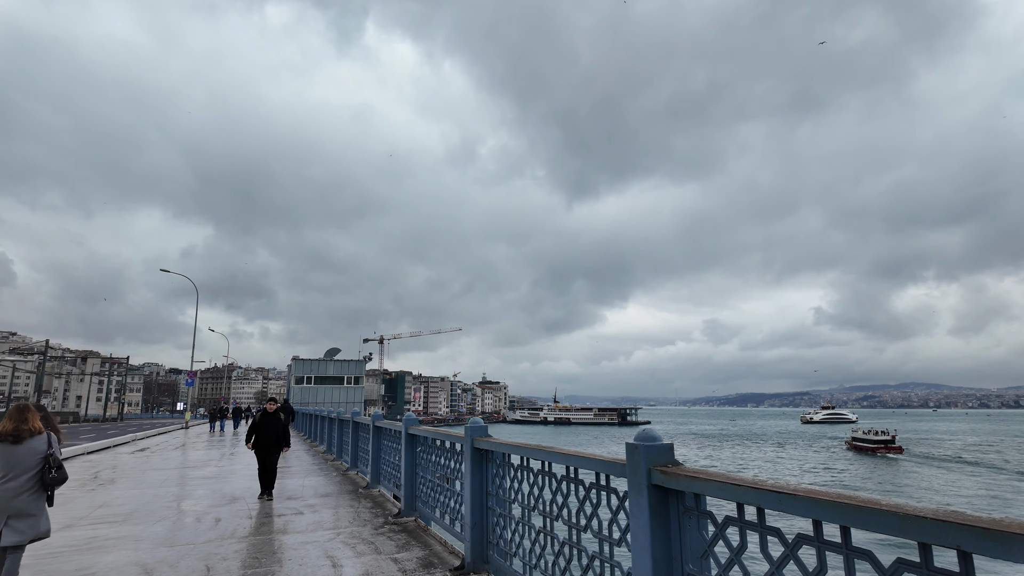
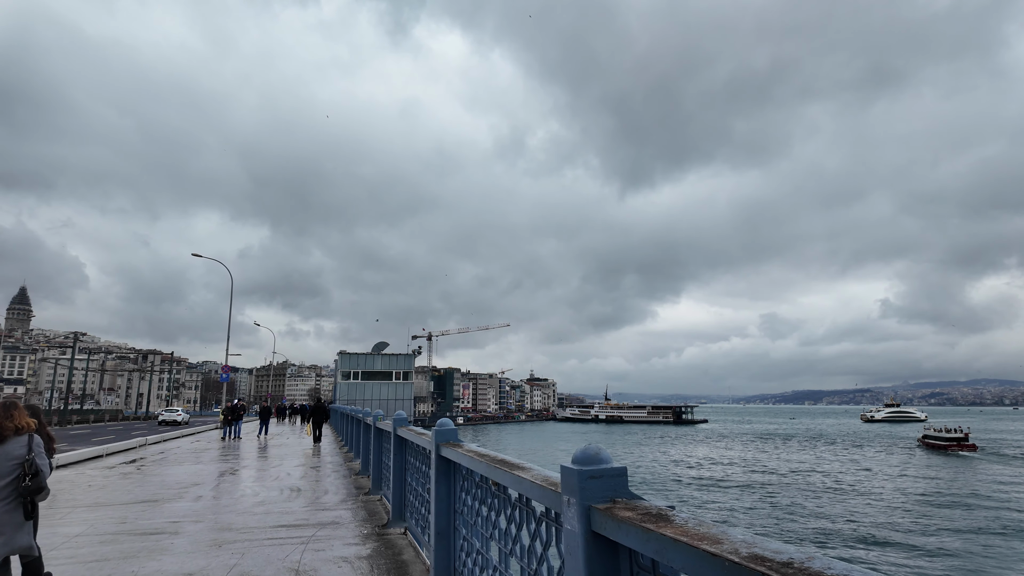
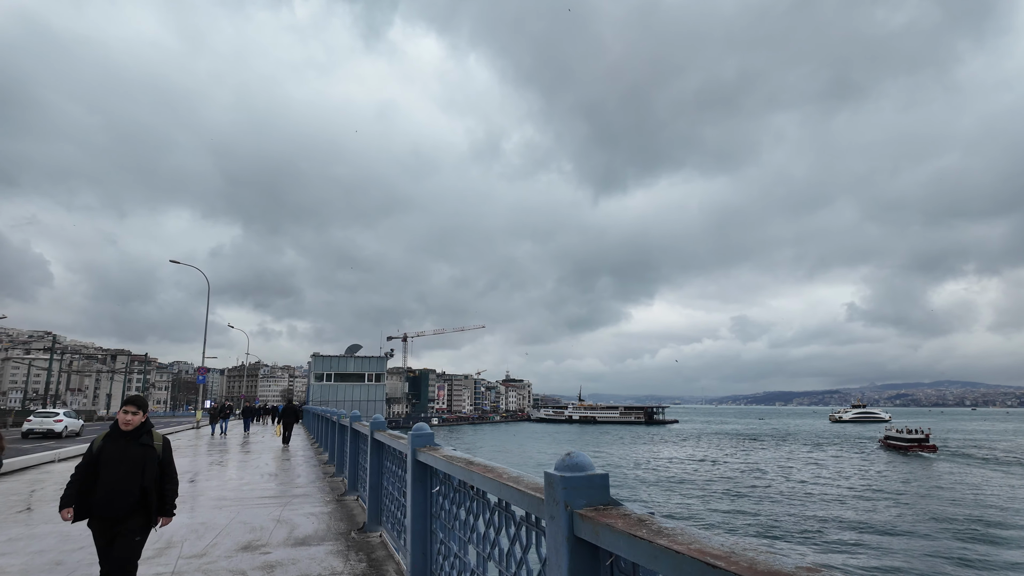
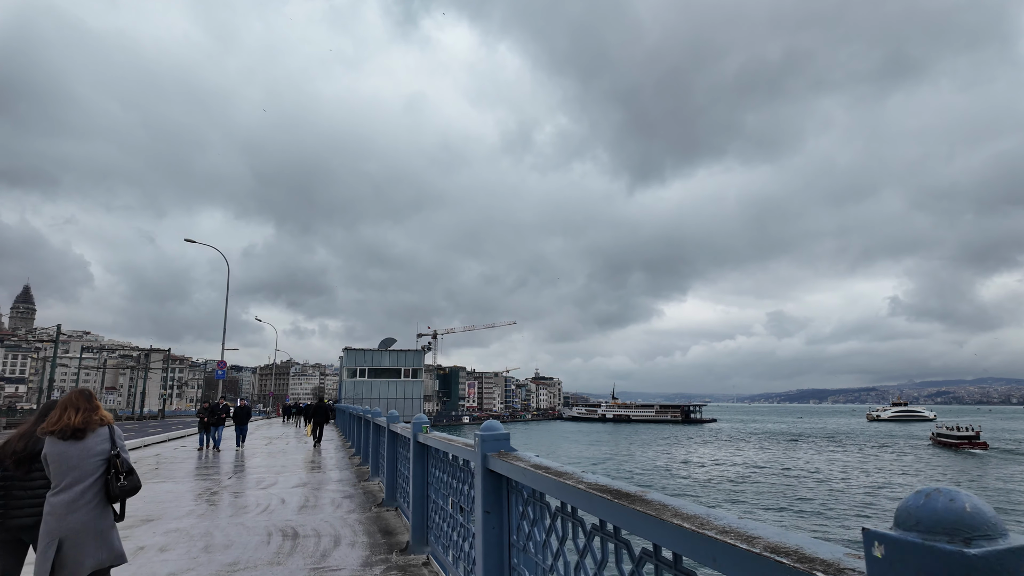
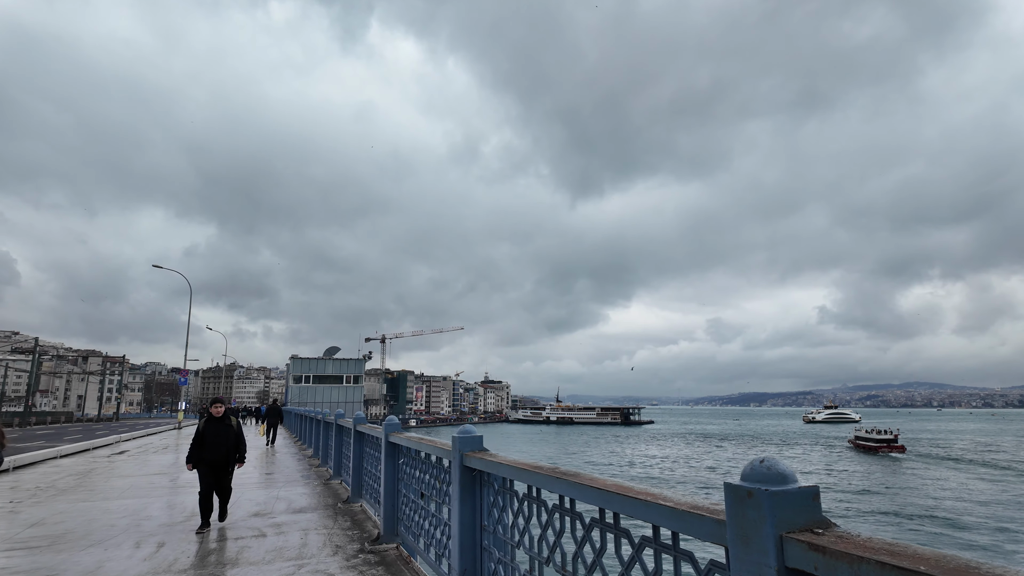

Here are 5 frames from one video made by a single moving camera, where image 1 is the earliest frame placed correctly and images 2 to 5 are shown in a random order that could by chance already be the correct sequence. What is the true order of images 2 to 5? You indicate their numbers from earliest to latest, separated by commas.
5, 3, 2, 4
